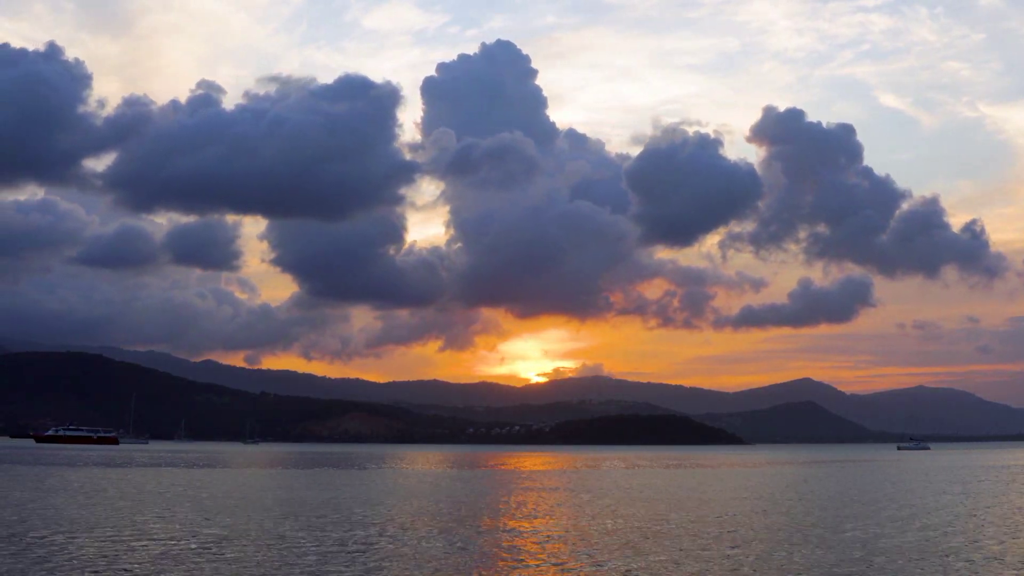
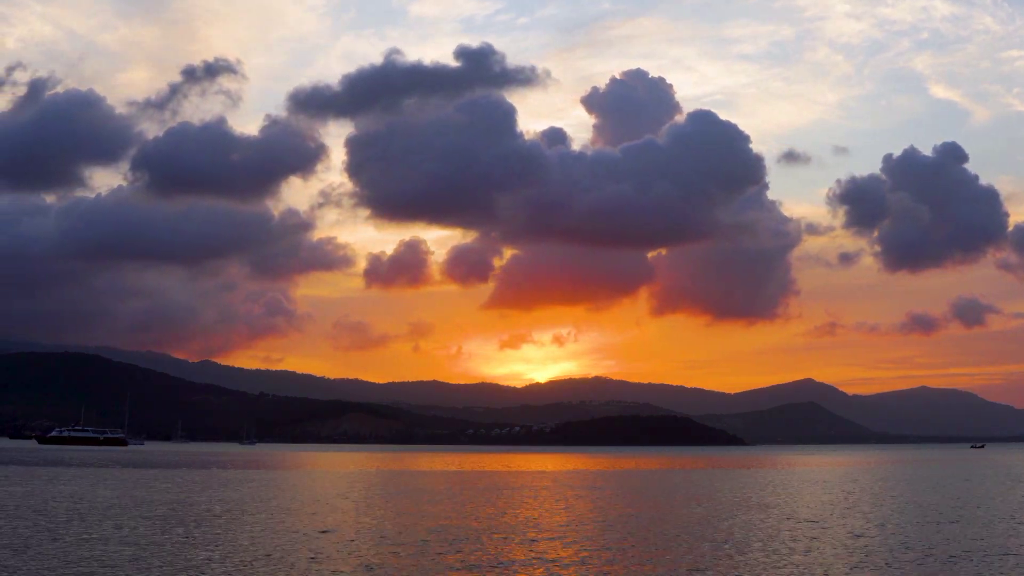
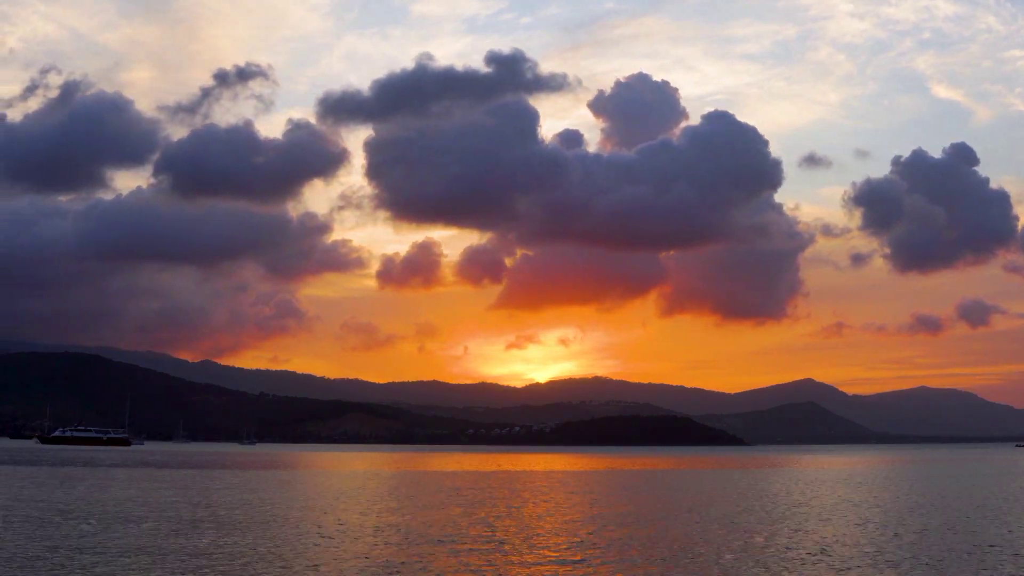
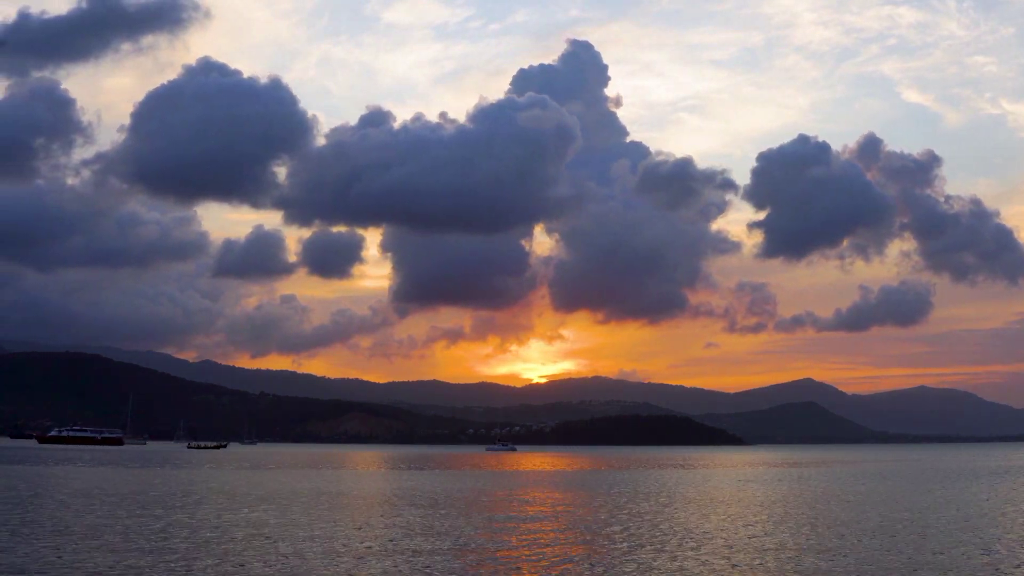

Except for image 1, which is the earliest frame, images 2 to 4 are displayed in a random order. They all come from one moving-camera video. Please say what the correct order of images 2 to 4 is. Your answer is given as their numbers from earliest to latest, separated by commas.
4, 2, 3
